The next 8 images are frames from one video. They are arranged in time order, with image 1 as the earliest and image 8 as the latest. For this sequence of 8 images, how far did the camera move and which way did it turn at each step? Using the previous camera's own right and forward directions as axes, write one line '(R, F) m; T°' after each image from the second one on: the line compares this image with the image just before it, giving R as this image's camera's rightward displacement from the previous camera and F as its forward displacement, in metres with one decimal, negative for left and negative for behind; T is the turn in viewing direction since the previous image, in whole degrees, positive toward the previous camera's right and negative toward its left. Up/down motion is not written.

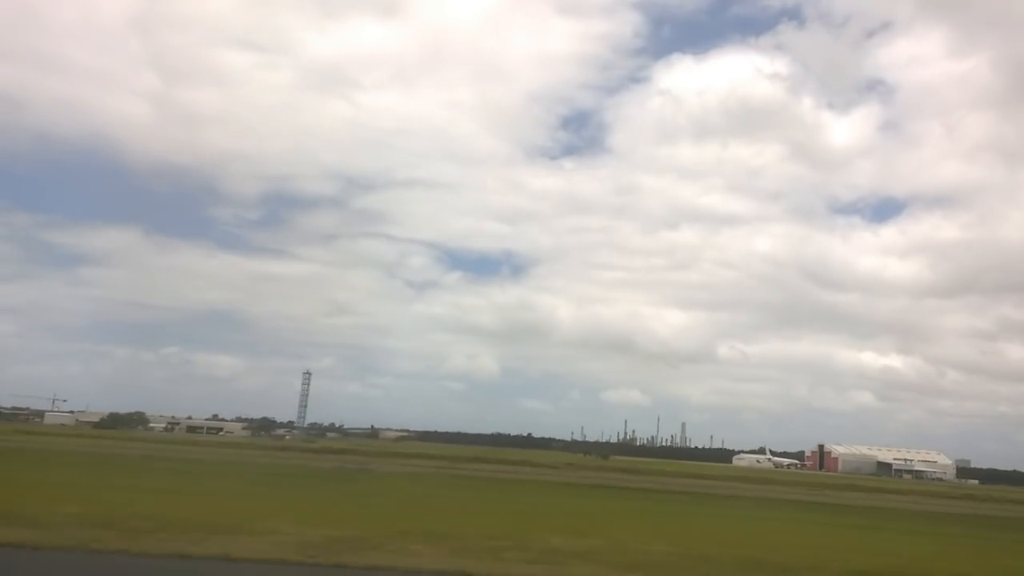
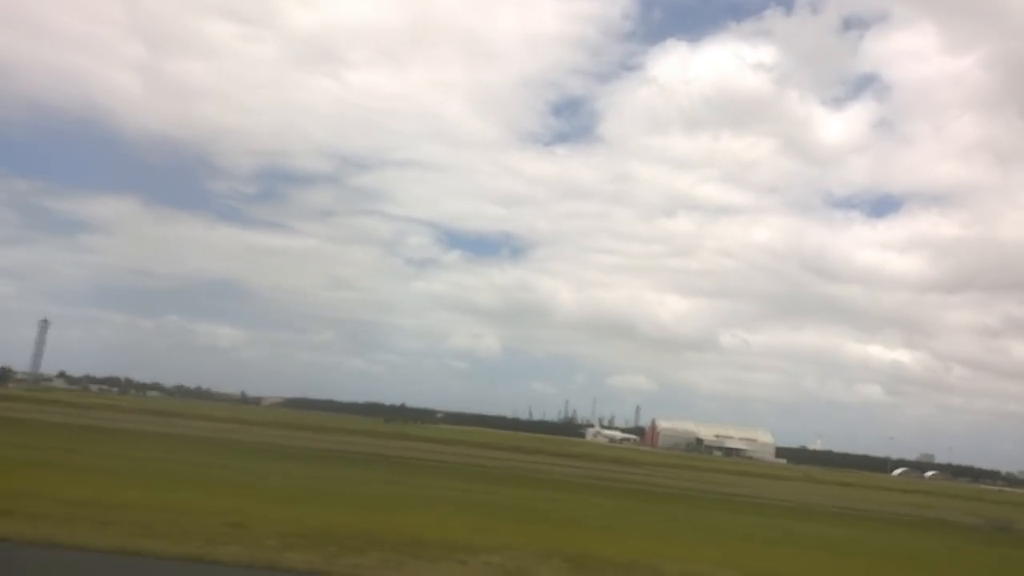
(+15.5, +1.8) m; -2°
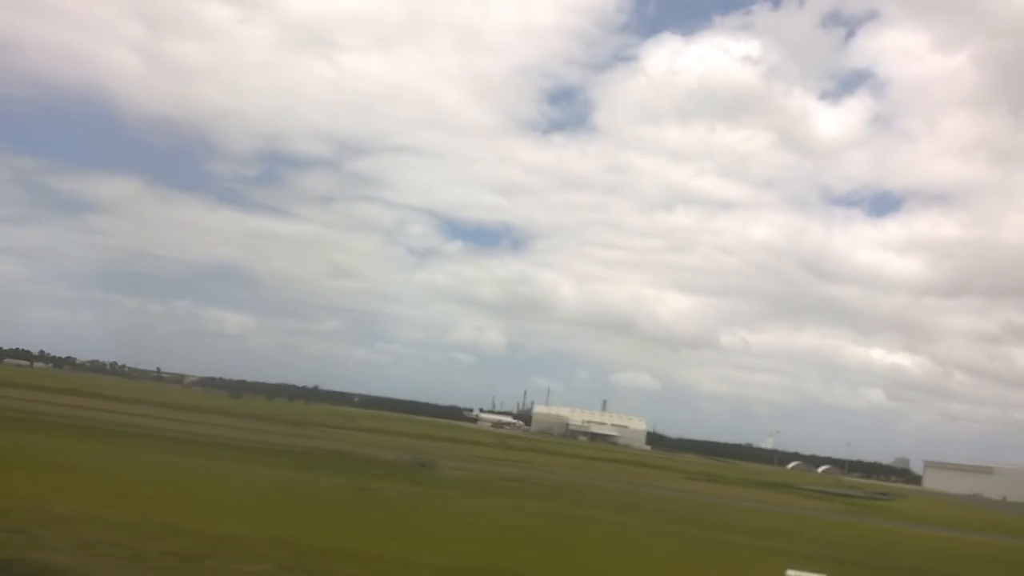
(+10.4, -0.7) m; -1°
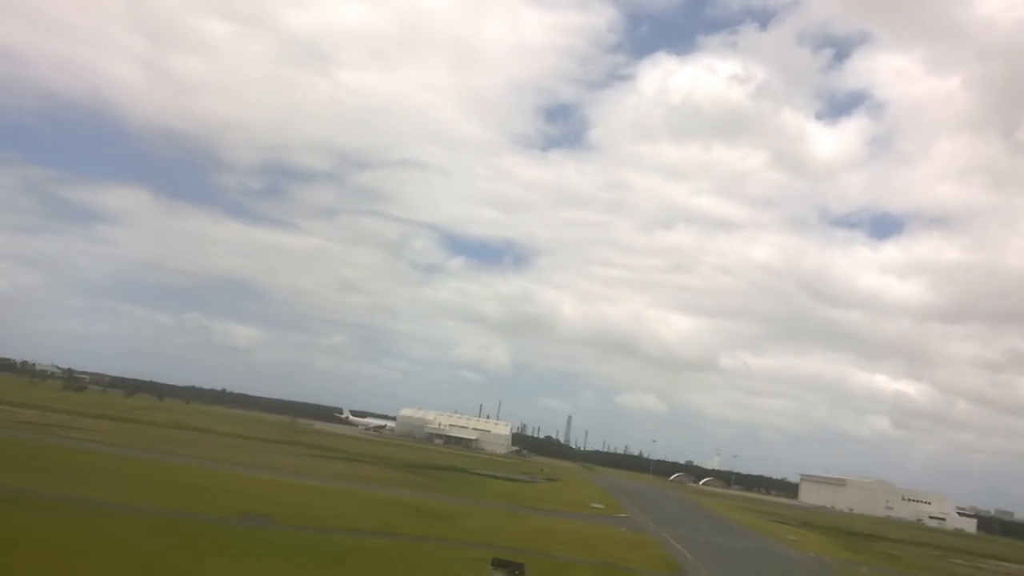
(+11.7, -1.5) m; -1°
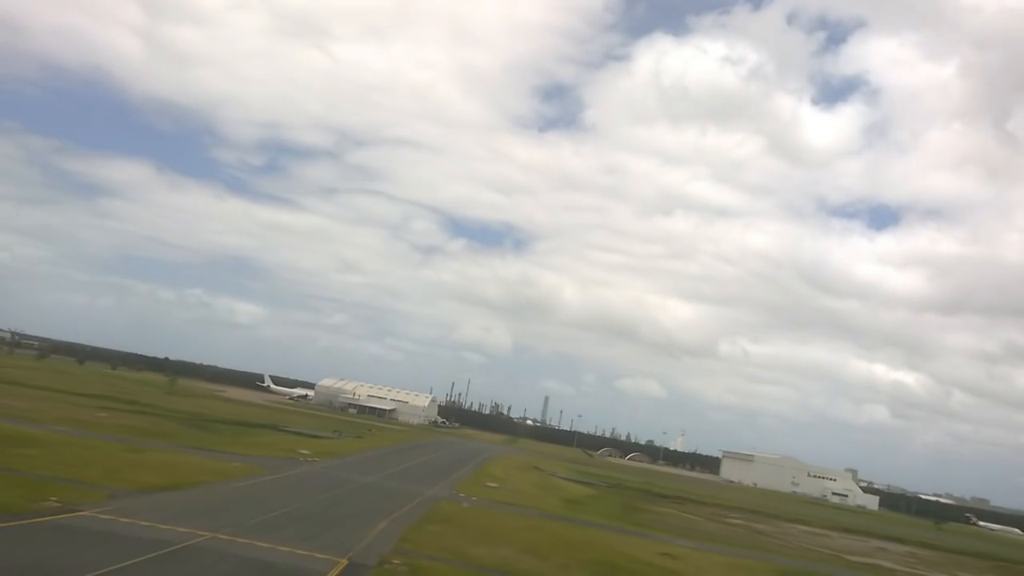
(+7.0, -0.4) m; -1°
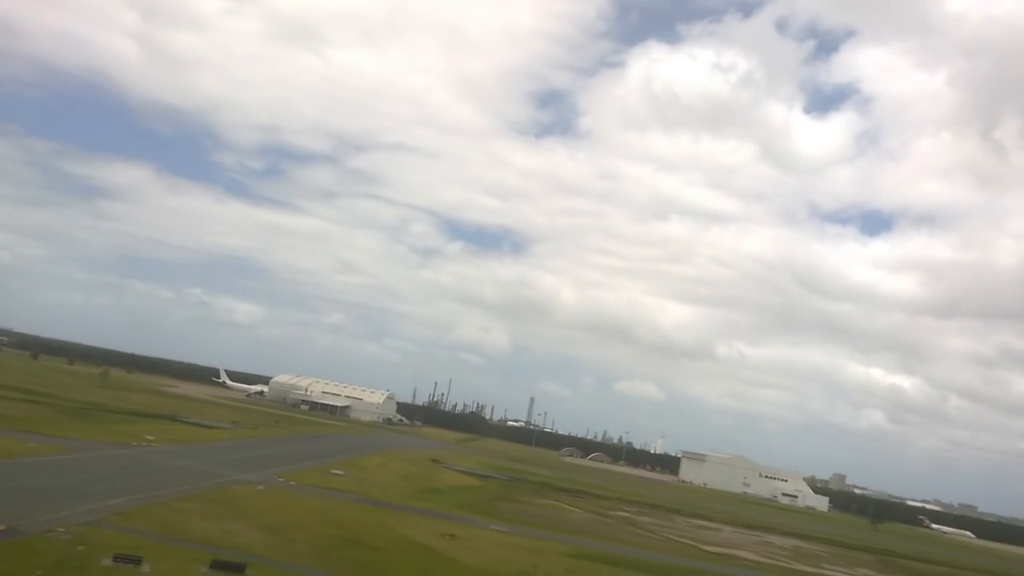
(+3.7, 0.0) m; 0°
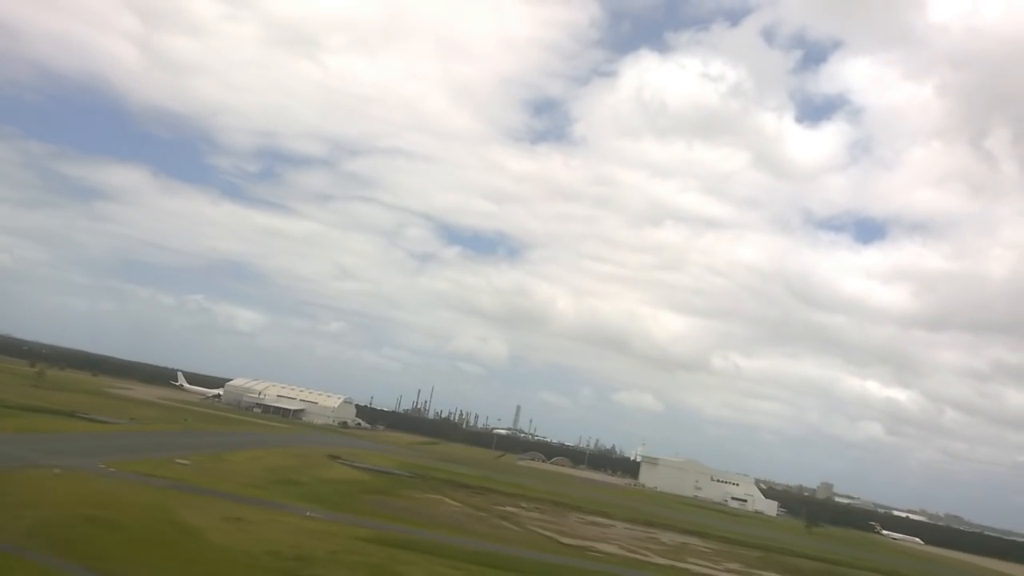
(+3.7, -0.3) m; 0°
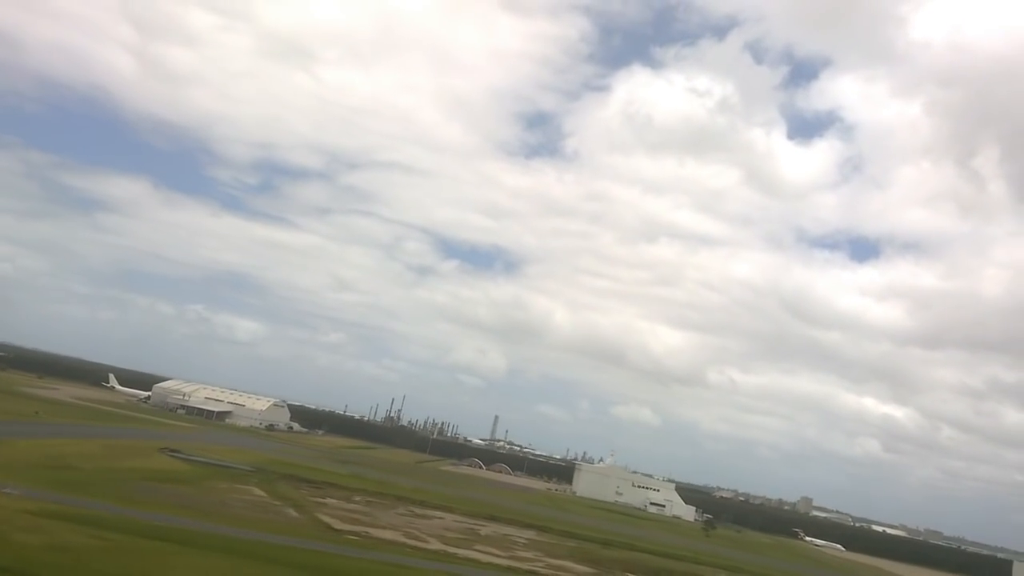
(+6.0, -0.2) m; 0°
